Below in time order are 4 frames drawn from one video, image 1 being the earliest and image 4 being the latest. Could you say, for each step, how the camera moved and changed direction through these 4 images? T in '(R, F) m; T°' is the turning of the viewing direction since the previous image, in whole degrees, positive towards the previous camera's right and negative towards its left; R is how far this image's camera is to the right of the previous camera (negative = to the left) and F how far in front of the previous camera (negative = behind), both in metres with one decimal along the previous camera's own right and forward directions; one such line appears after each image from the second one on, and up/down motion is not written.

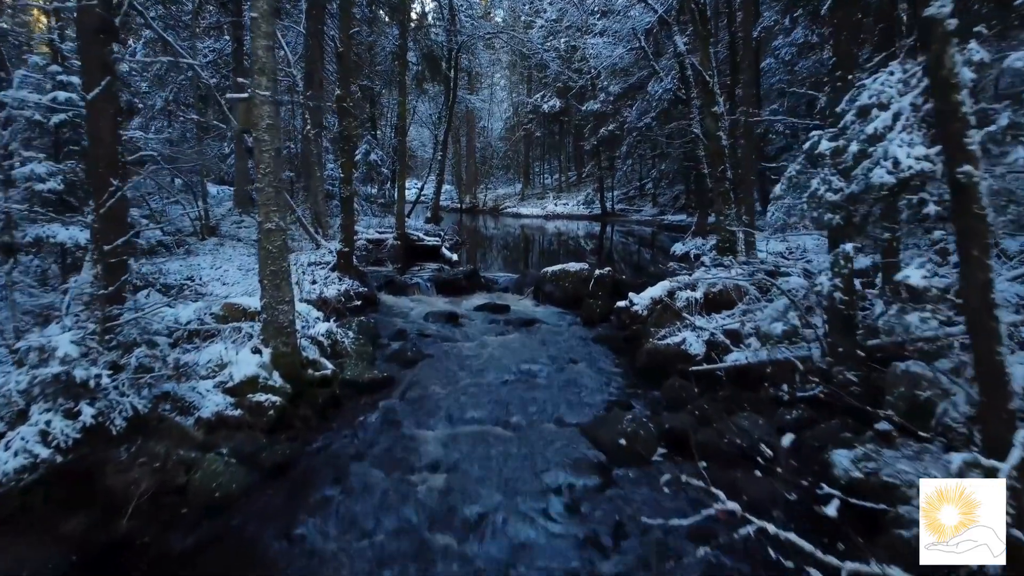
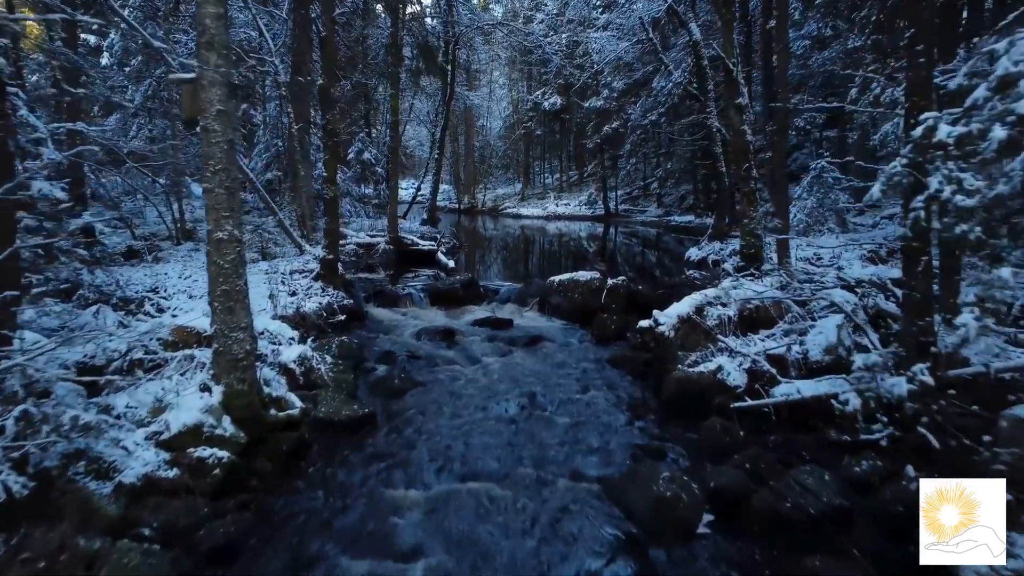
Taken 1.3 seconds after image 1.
(-0.1, +1.2) m; 0°
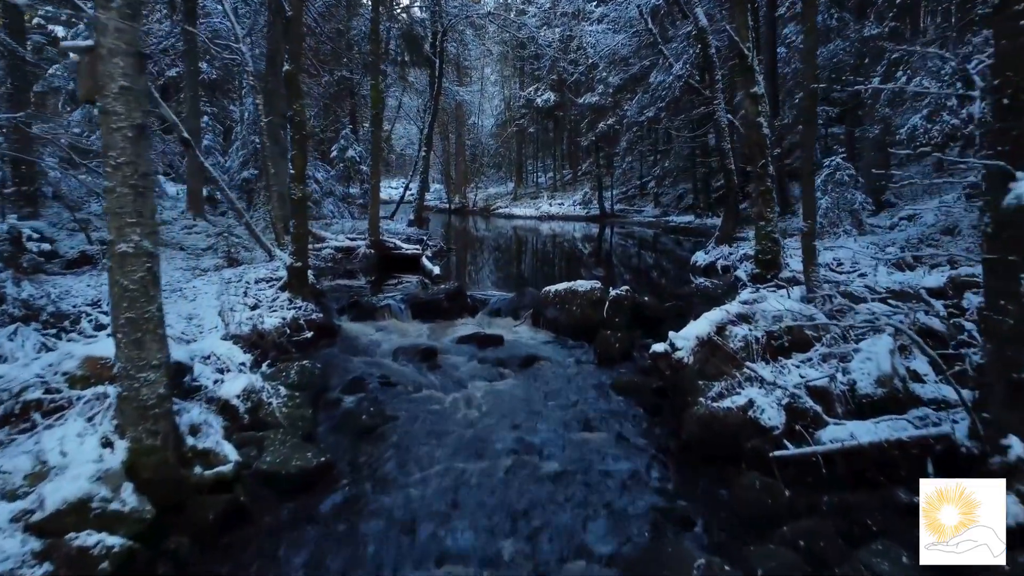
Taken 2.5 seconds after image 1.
(0.0, +1.2) m; +1°
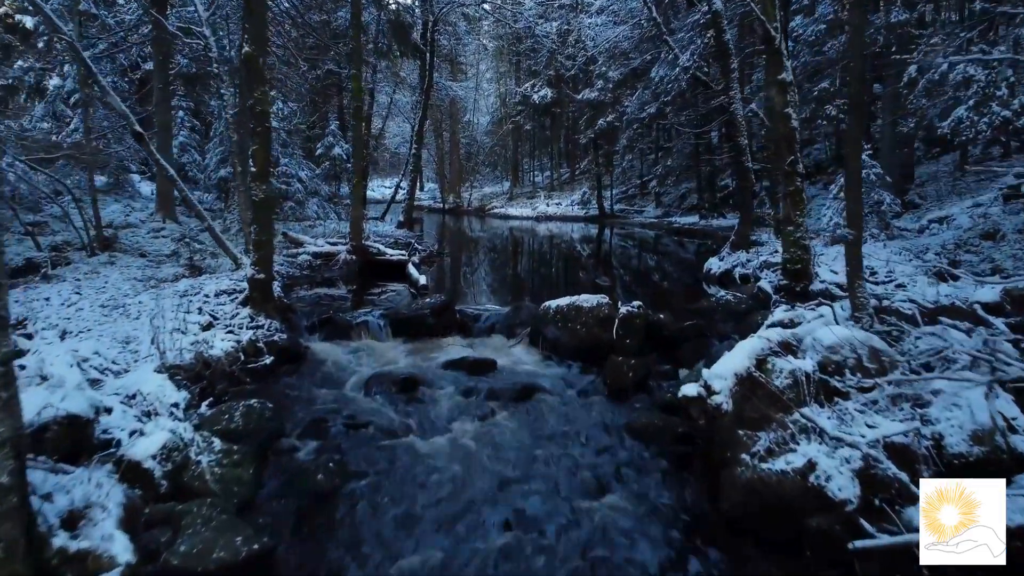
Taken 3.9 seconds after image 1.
(0.0, +1.2) m; 0°
